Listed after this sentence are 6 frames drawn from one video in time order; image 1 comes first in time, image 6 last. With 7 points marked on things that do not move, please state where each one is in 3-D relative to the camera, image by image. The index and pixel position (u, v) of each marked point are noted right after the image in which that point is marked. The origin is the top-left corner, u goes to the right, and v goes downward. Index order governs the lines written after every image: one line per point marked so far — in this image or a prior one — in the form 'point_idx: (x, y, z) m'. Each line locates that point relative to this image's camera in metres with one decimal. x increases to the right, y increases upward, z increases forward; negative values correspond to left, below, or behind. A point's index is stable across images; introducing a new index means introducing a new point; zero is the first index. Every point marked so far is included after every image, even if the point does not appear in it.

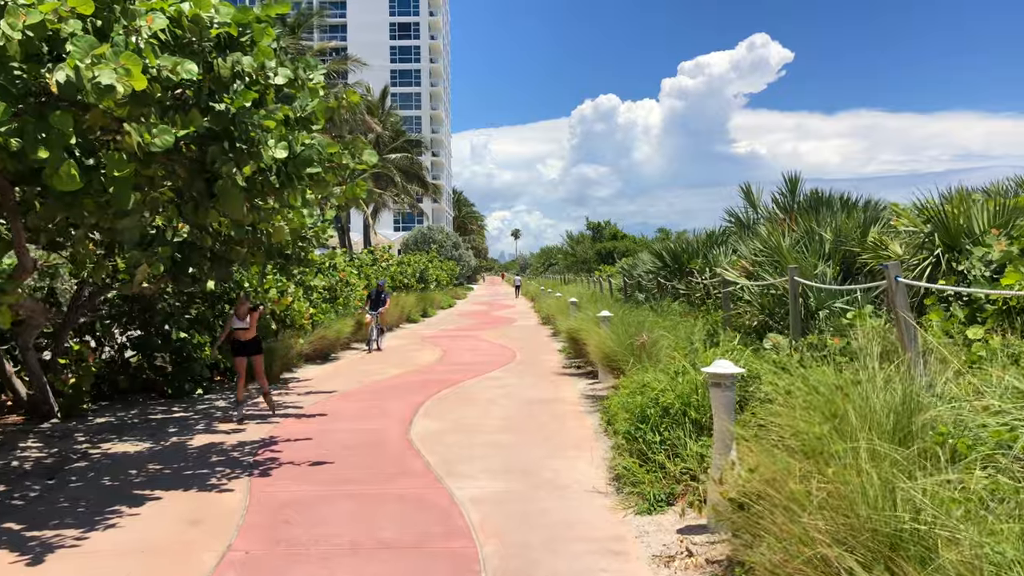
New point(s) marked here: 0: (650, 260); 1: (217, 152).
0: (+2.8, +0.6, +16.9) m
1: (-2.1, +1.0, +6.0) m
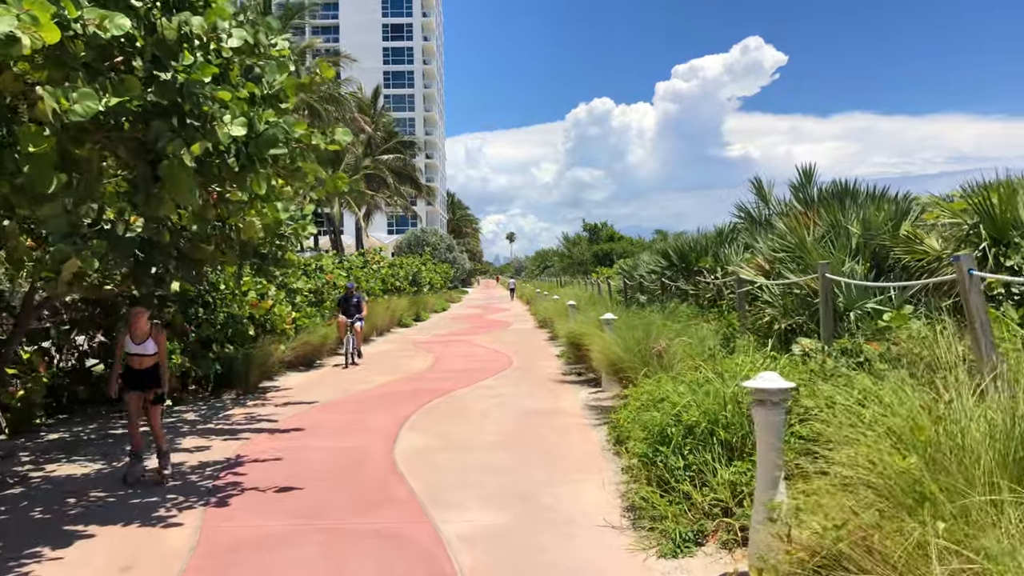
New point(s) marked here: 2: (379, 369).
0: (+2.8, +0.5, +16.1) m
1: (-2.2, +1.0, +5.1) m
2: (-2.2, -1.4, +14.1) m
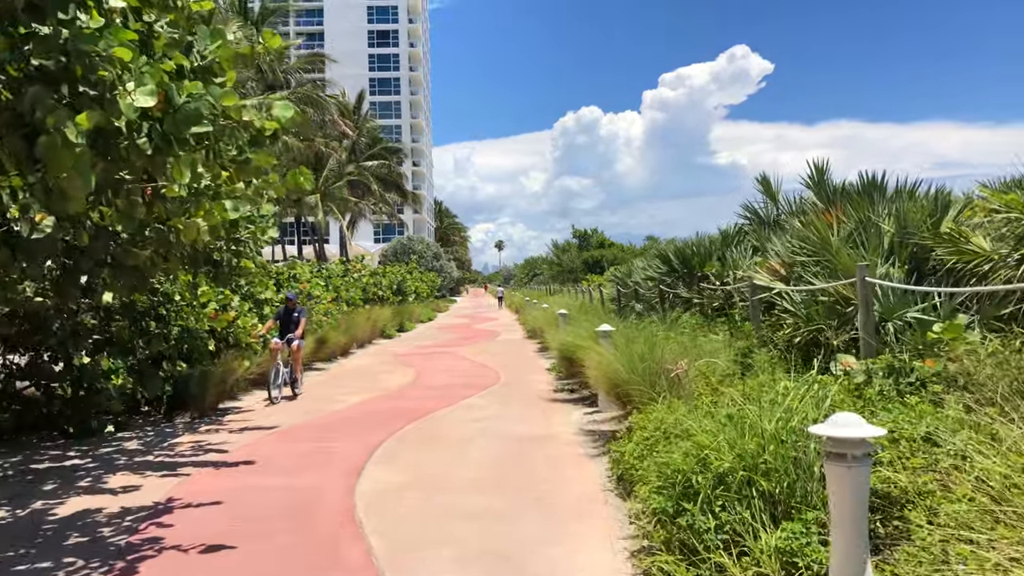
0: (+2.5, +0.4, +15.0) m
1: (-2.3, +0.9, +4.0) m
2: (-2.4, -1.5, +12.9) m
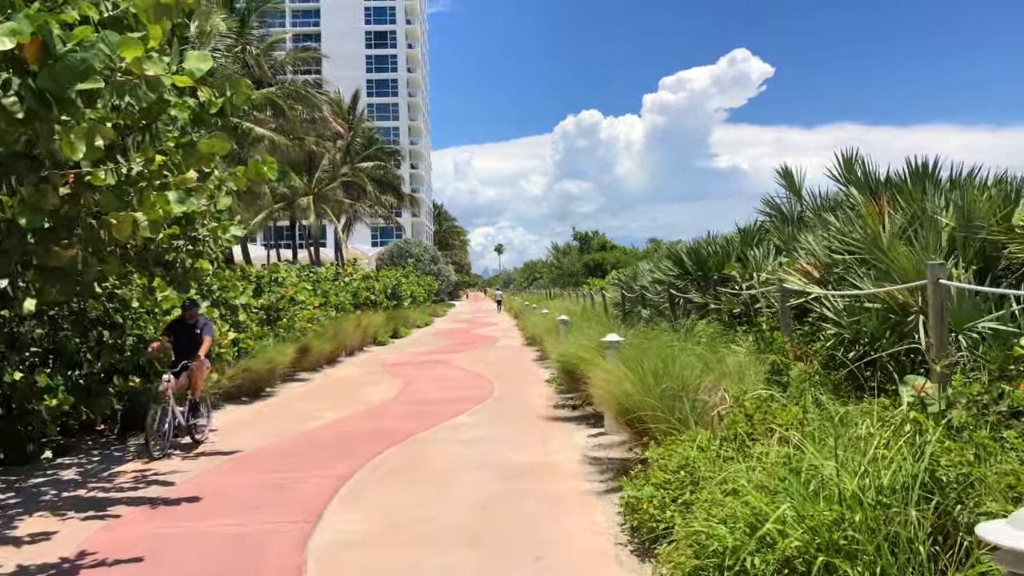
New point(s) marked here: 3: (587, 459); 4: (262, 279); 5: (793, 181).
0: (+2.4, +0.3, +13.9) m
1: (-2.3, +0.9, +2.9) m
2: (-2.5, -1.6, +11.8) m
3: (+0.6, -1.5, +7.1) m
4: (-4.5, +0.2, +15.0) m
5: (+3.5, +1.4, +10.5) m
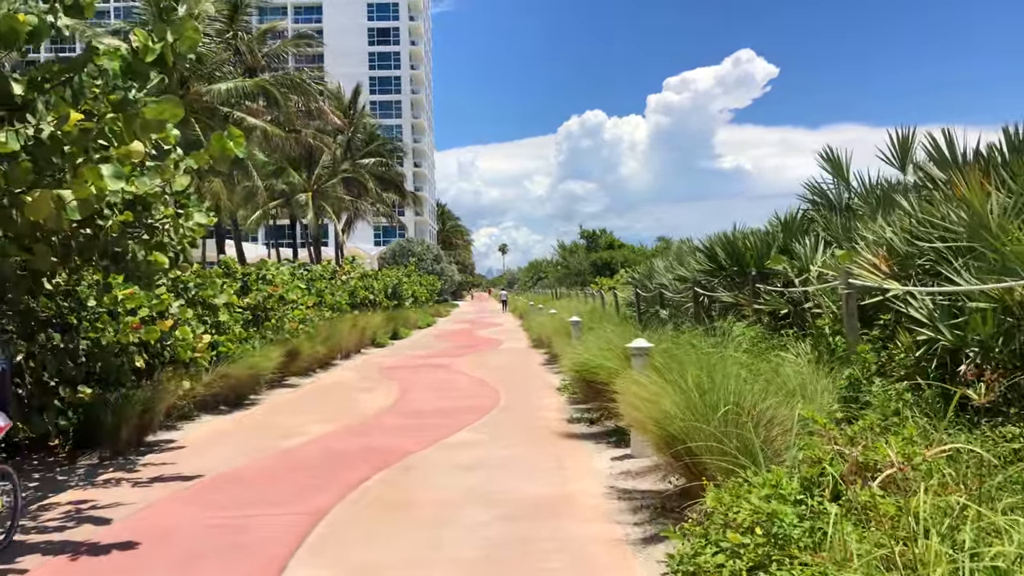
0: (+2.6, +0.4, +12.7) m
1: (-2.3, +0.9, +1.7) m
2: (-2.4, -1.6, +10.6) m
3: (+0.7, -1.4, +5.9) m
4: (-4.4, +0.2, +13.8) m
5: (+3.6, +1.4, +9.2) m
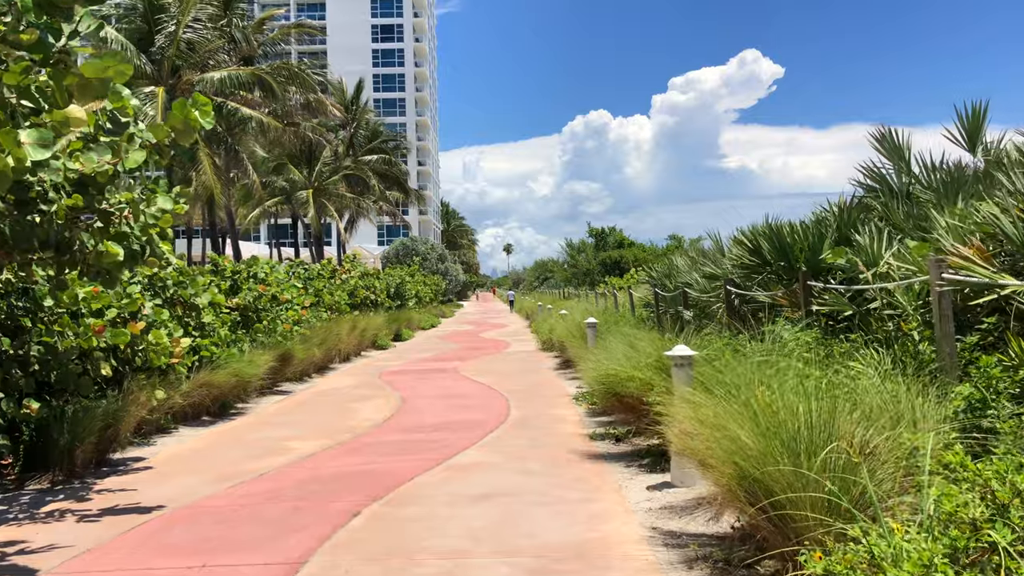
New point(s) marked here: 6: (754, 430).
0: (+2.7, +0.4, +11.6) m
1: (-2.2, +1.0, +0.6) m
2: (-2.3, -1.5, +9.5) m
3: (+0.8, -1.4, +4.8) m
4: (-4.3, +0.2, +12.8) m
5: (+3.8, +1.4, +8.1) m
6: (+1.1, -0.6, +3.9) m
